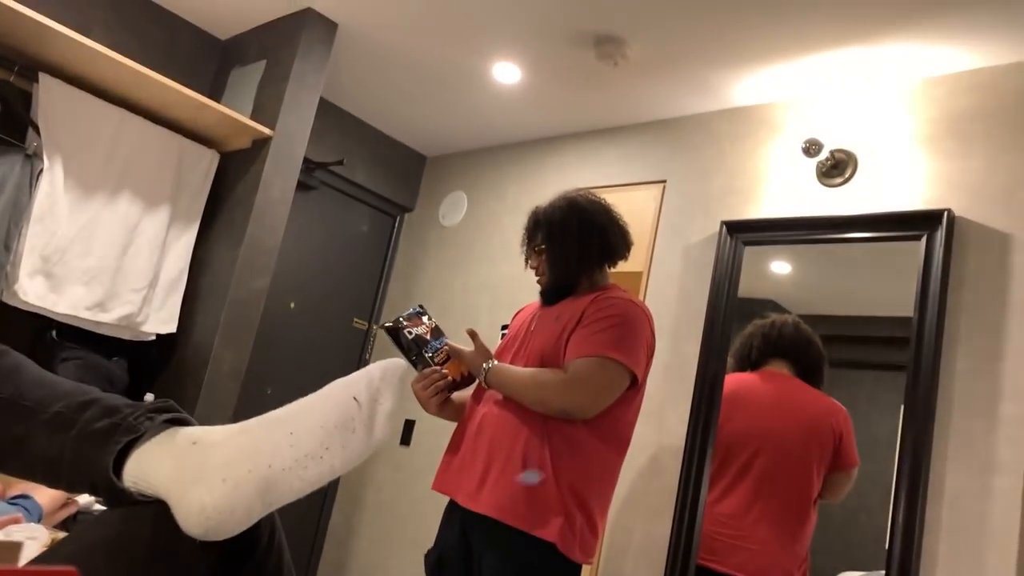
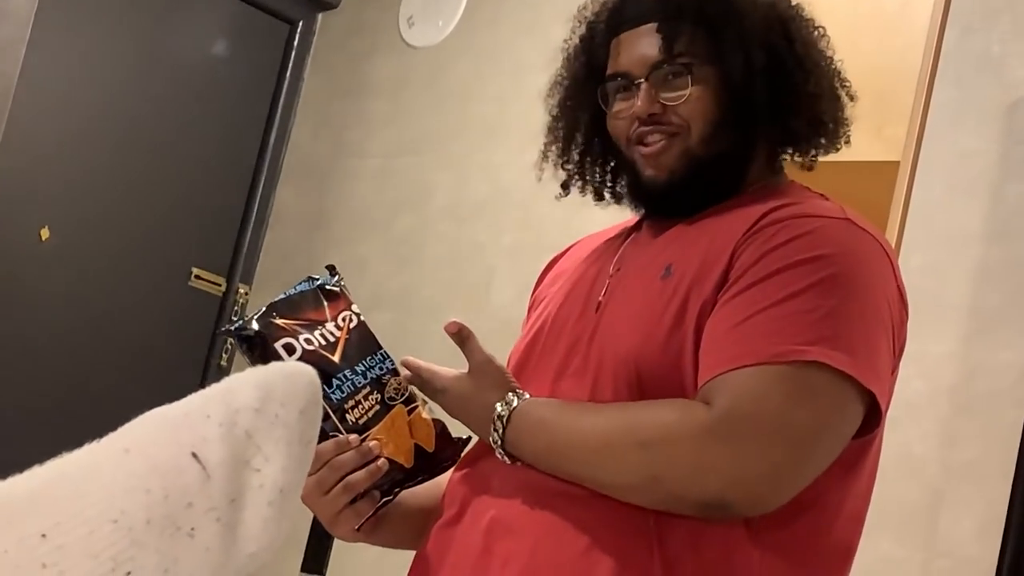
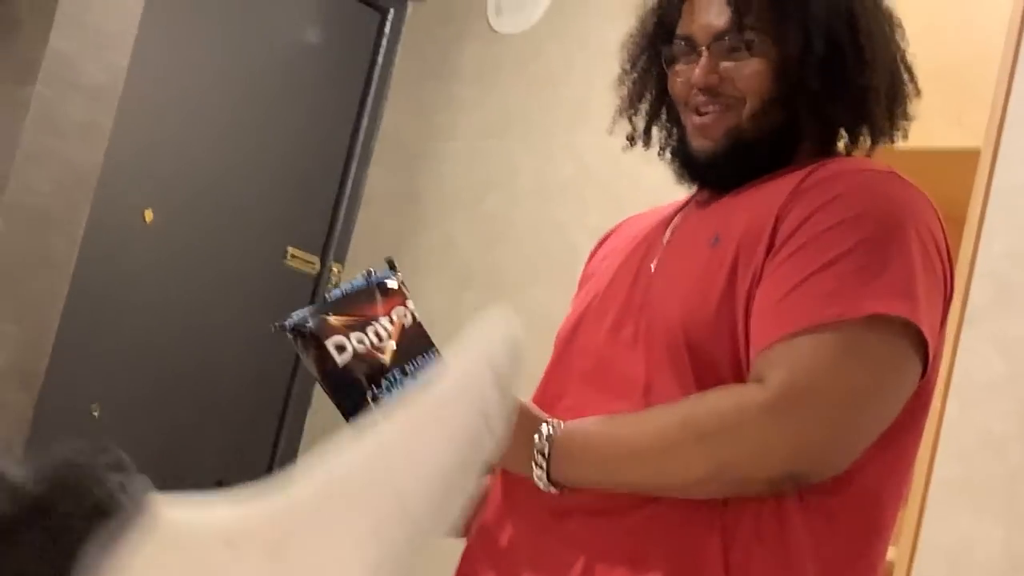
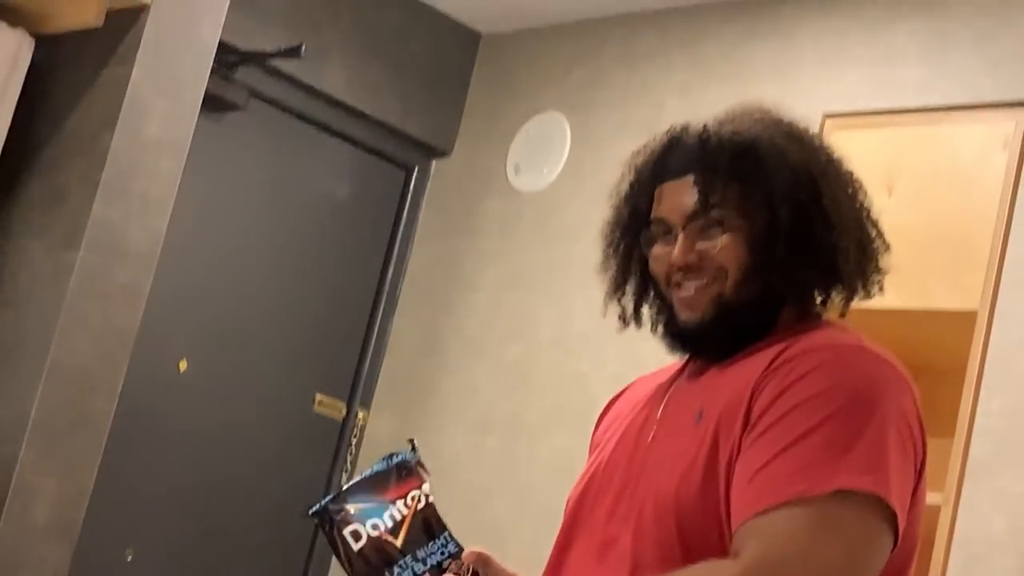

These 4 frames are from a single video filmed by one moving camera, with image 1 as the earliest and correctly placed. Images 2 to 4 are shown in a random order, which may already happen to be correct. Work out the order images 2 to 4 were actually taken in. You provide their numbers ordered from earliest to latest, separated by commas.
2, 3, 4
